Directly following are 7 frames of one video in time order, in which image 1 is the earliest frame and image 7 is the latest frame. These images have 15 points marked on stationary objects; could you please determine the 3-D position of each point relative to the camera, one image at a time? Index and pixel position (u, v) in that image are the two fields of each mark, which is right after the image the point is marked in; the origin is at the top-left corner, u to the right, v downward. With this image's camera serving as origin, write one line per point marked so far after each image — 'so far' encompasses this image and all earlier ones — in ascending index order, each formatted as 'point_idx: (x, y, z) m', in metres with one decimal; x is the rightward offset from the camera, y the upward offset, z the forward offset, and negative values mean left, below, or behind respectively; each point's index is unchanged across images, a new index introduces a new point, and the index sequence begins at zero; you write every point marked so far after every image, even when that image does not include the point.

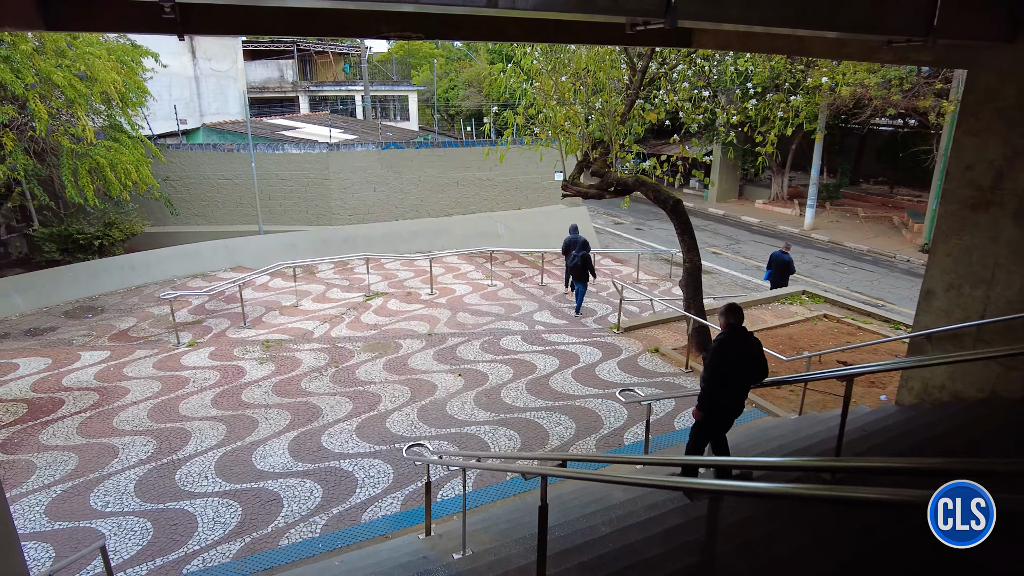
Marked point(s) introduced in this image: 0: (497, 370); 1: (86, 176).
0: (-0.2, -1.1, +8.2) m
1: (-6.8, +1.8, +10.0) m
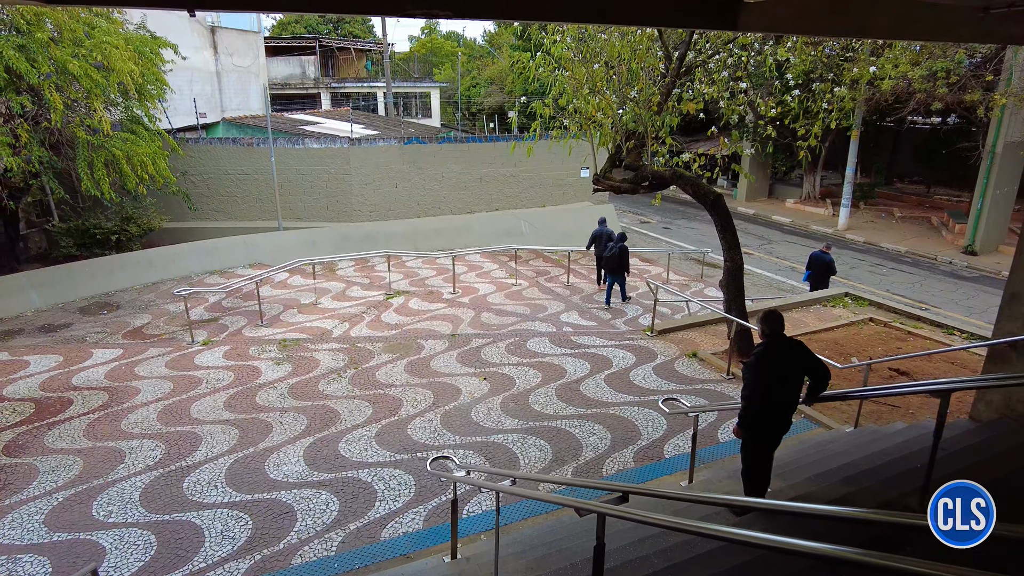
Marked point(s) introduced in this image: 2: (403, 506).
0: (+0.2, -1.0, +7.7) m
1: (-6.3, +1.8, +9.7) m
2: (-0.9, -1.8, +5.3) m
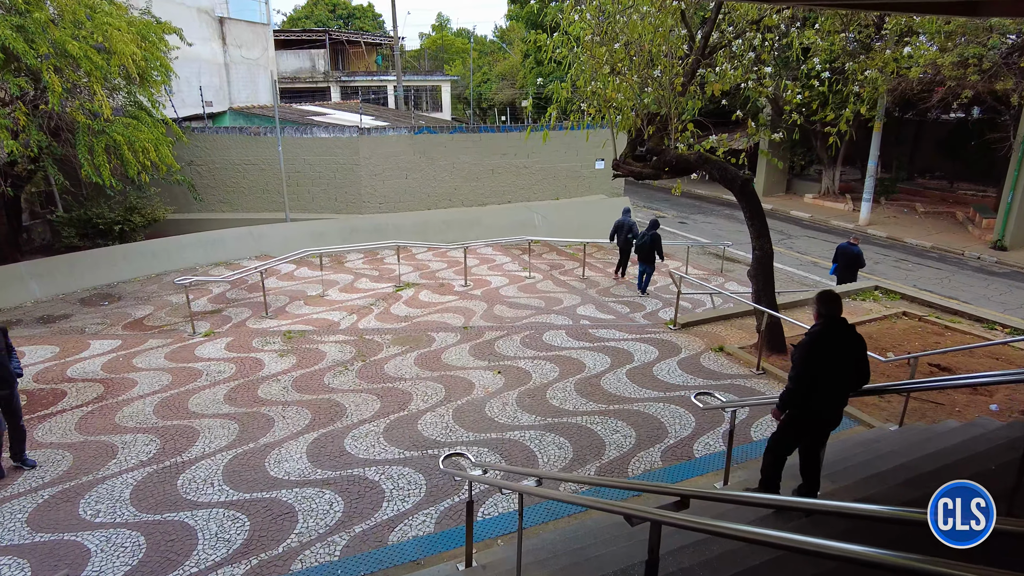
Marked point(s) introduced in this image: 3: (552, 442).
0: (+0.3, -0.9, +7.3) m
1: (-6.1, +2.0, +9.4) m
2: (-0.8, -1.7, +4.9) m
3: (+0.4, -1.4, +5.7) m
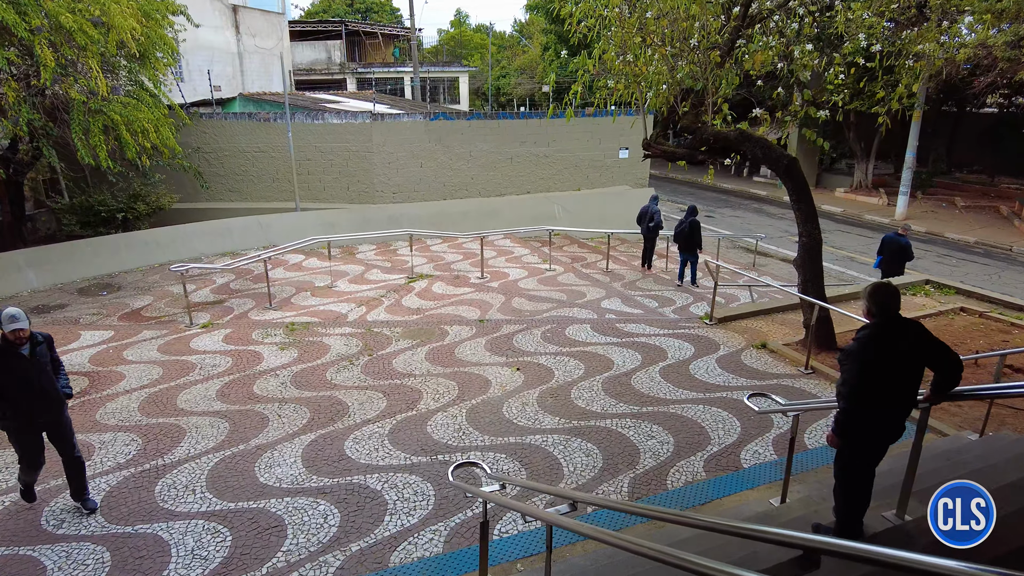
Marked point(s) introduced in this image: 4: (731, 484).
0: (+0.5, -0.8, +6.6) m
1: (-5.8, +2.1, +8.9) m
2: (-0.6, -1.6, +4.2) m
3: (+0.5, -1.3, +5.0) m
4: (+1.6, -1.4, +4.6) m
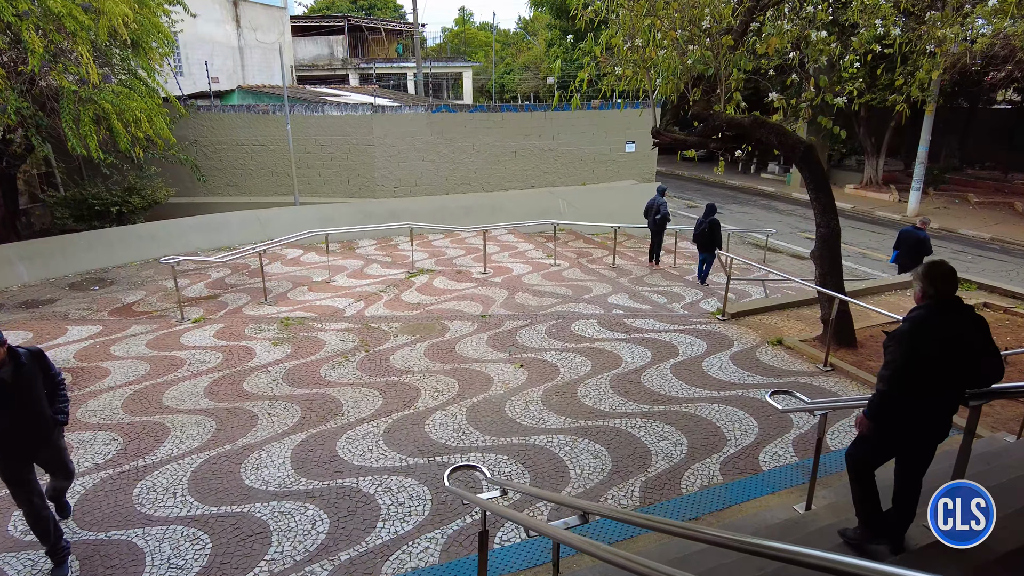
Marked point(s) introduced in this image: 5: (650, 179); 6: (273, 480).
0: (+0.6, -0.7, +6.3) m
1: (-5.8, +2.2, +8.6) m
2: (-0.6, -1.5, +3.9) m
3: (+0.5, -1.2, +4.7) m
4: (+1.6, -1.4, +4.3) m
5: (+3.3, +2.6, +15.2) m
6: (-1.7, -1.3, +4.5) m
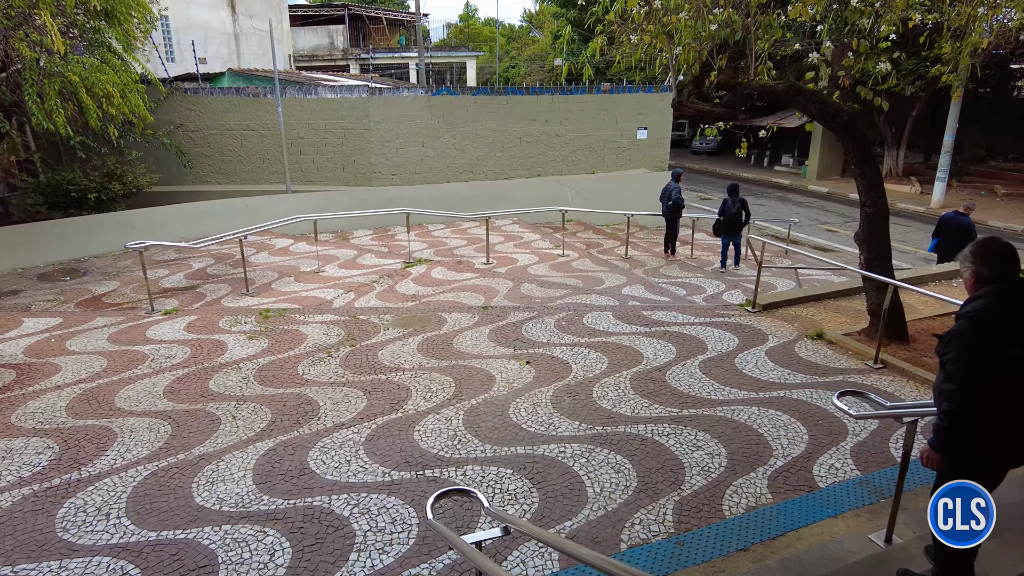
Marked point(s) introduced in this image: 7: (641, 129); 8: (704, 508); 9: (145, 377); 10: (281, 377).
0: (+0.6, -0.6, +5.5) m
1: (-5.7, +2.3, +7.9) m
2: (-0.6, -1.4, +3.1) m
3: (+0.6, -1.1, +3.9) m
4: (+1.6, -1.2, +3.5) m
5: (+3.5, +2.8, +14.4) m
6: (-1.6, -1.2, +3.7) m
7: (+2.9, +3.5, +14.0) m
8: (+1.1, -1.2, +3.6) m
9: (-3.1, -0.7, +5.3) m
10: (-1.9, -0.7, +5.3) m
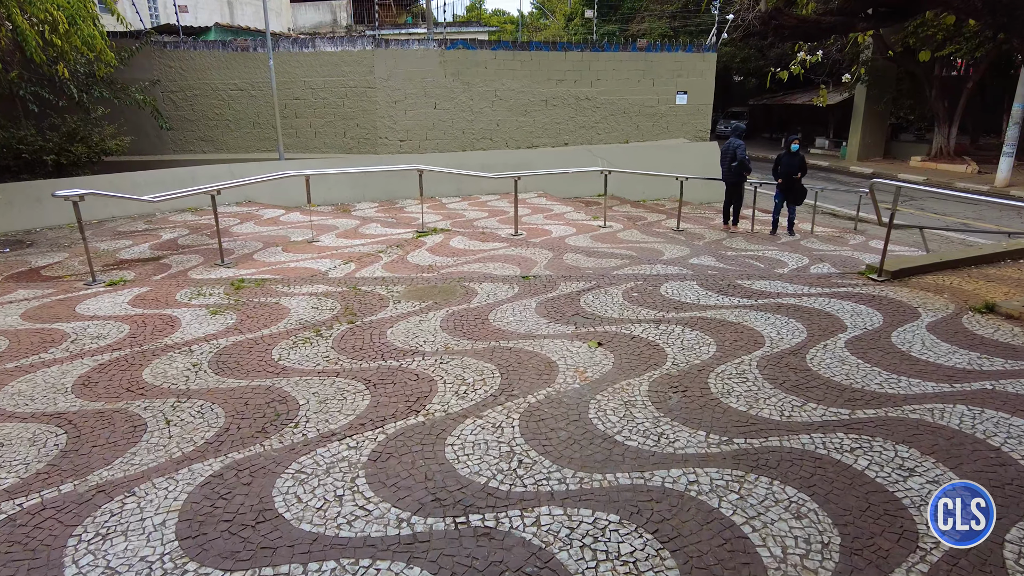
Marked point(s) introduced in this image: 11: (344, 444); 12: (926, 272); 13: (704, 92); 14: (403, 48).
0: (+1.0, -0.3, +3.9) m
1: (-5.3, +2.6, +6.4) m
2: (-0.2, -1.1, +1.5) m
3: (+1.0, -0.8, +2.3) m
4: (+2.0, -0.9, +1.9) m
5: (+3.9, +3.1, +12.8) m
6: (-1.3, -0.9, +2.1) m
7: (+3.3, +3.8, +12.3) m
8: (+1.5, -0.9, +2.0) m
9: (-2.7, -0.4, +3.7) m
10: (-1.5, -0.4, +3.7) m
11: (-0.7, -0.7, +2.8) m
12: (+3.5, +0.1, +5.3) m
13: (+3.8, +3.9, +12.5) m
14: (-1.8, +4.0, +10.6) m
